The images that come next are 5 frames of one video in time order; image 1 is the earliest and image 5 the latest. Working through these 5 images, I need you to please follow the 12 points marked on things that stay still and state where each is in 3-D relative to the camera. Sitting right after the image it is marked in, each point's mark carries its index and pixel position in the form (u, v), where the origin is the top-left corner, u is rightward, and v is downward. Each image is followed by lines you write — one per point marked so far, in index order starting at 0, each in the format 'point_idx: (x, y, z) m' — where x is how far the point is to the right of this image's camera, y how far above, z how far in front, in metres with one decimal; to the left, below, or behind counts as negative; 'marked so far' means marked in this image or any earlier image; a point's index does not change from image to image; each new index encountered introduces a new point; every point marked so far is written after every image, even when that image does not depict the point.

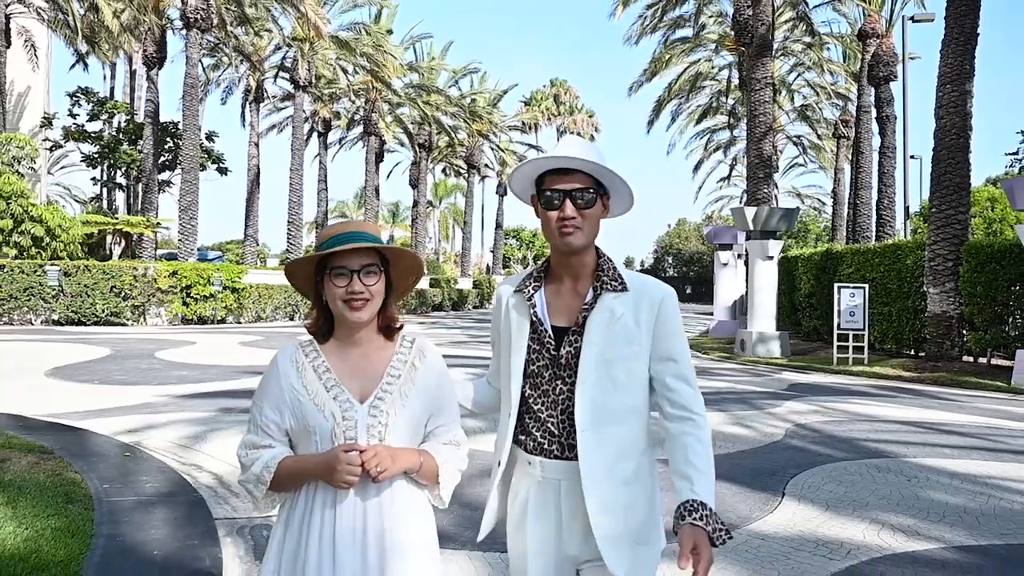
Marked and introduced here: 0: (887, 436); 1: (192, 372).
0: (+4.0, -1.6, +9.0) m
1: (-5.6, -1.5, +14.7) m
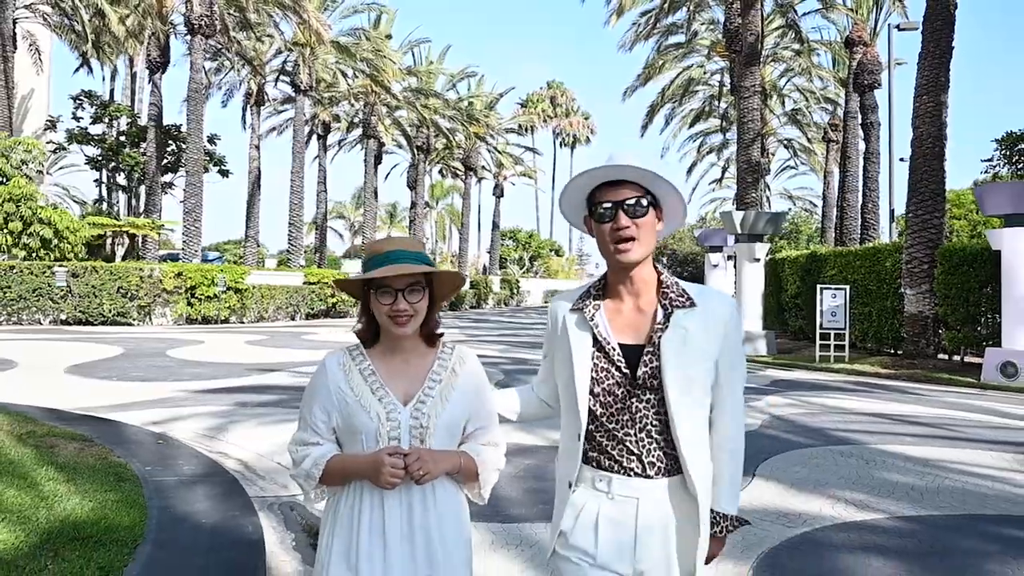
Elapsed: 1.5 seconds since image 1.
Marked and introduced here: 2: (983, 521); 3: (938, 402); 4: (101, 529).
0: (+4.0, -1.6, +9.8) m
1: (-5.7, -1.5, +15.4) m
2: (+3.4, -1.7, +6.0) m
3: (+6.2, -1.6, +12.1) m
4: (-2.5, -1.5, +5.0) m
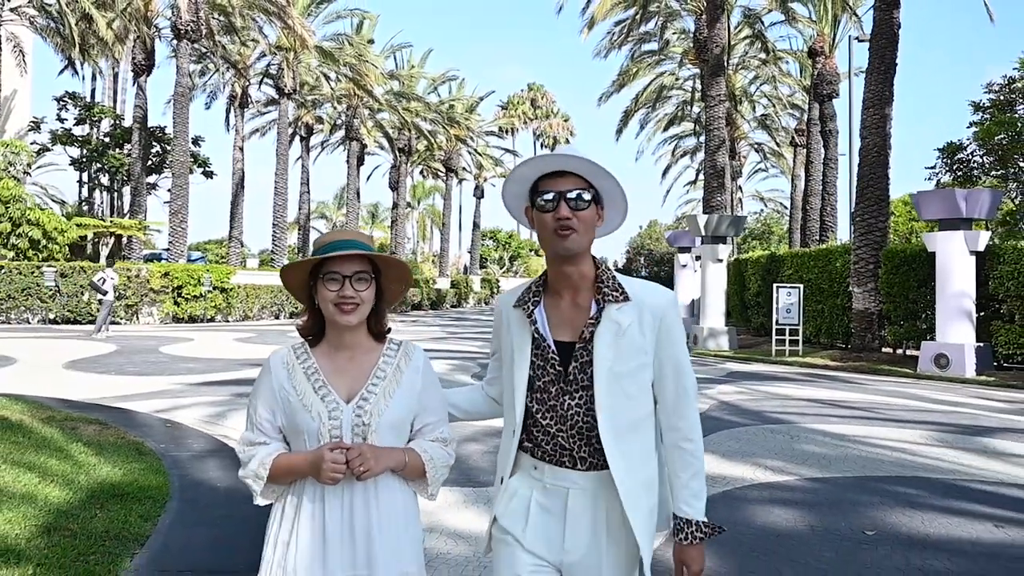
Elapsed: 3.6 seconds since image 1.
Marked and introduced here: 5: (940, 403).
0: (+3.7, -1.6, +10.9) m
1: (-6.1, -1.5, +16.3) m
2: (+3.1, -1.6, +7.1) m
3: (+5.8, -1.6, +13.2) m
4: (-2.7, -1.4, +6.0) m
5: (+6.2, -1.7, +12.1) m
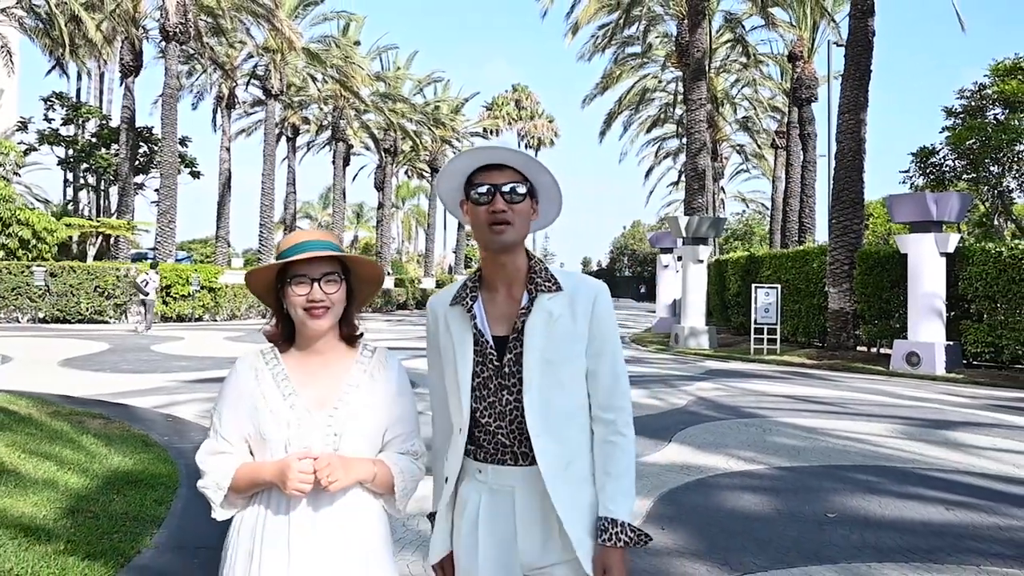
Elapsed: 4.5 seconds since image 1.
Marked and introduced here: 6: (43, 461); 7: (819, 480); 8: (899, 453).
0: (+3.5, -1.6, +11.4) m
1: (-6.4, -1.5, +16.7) m
2: (+3.0, -1.7, +7.6) m
3: (+5.5, -1.6, +13.8) m
4: (-2.8, -1.4, +6.4) m
5: (+6.0, -1.7, +12.6) m
6: (-3.6, -1.3, +6.4) m
7: (+2.7, -1.7, +7.2) m
8: (+3.9, -1.7, +8.4) m
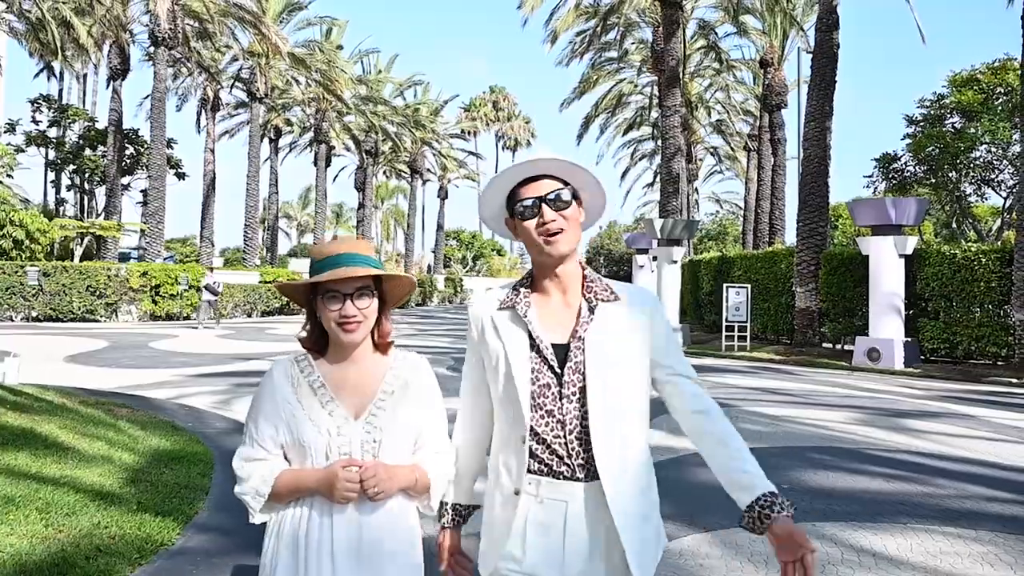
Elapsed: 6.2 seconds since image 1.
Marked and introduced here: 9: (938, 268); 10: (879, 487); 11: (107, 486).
0: (+3.3, -1.6, +12.4) m
1: (-6.7, -1.5, +17.4) m
2: (+2.9, -1.7, +8.6) m
3: (+5.3, -1.6, +14.8) m
4: (-2.8, -1.4, +7.2) m
5: (+5.8, -1.7, +13.7) m
6: (-3.6, -1.3, +7.2) m
7: (+2.6, -1.7, +8.2) m
8: (+3.8, -1.7, +9.4) m
9: (+9.2, +0.4, +18.0) m
10: (+3.2, -1.7, +7.3) m
11: (-2.9, -1.4, +5.9) m
